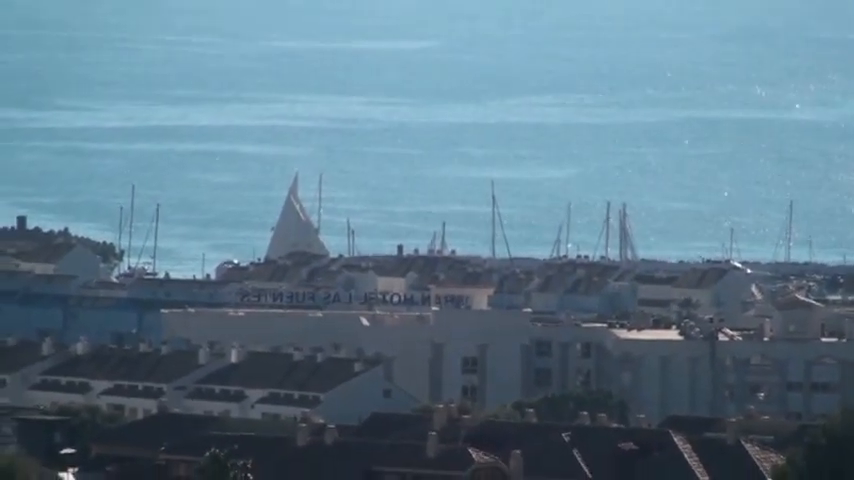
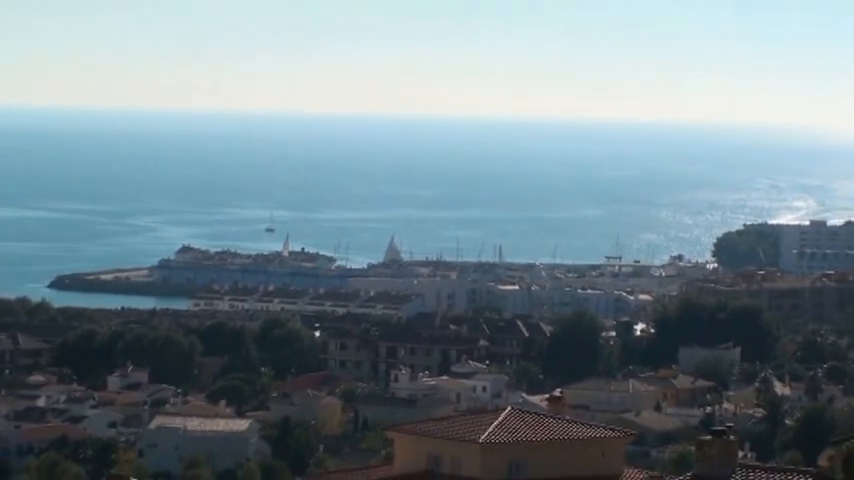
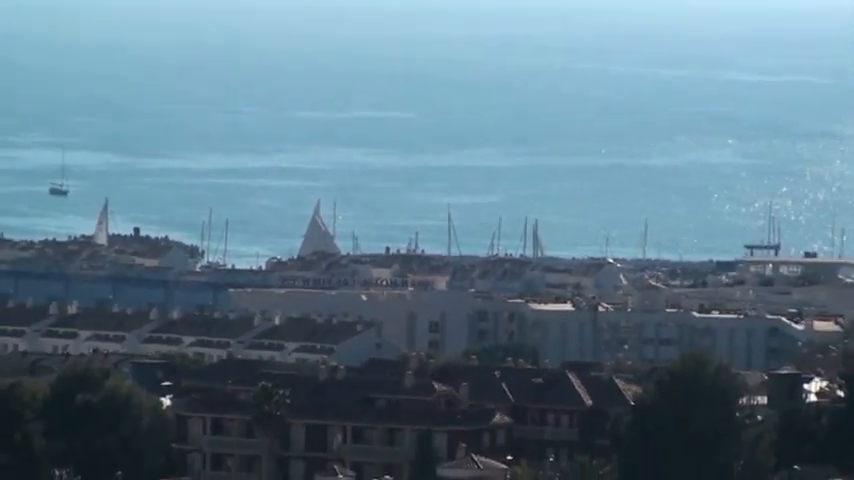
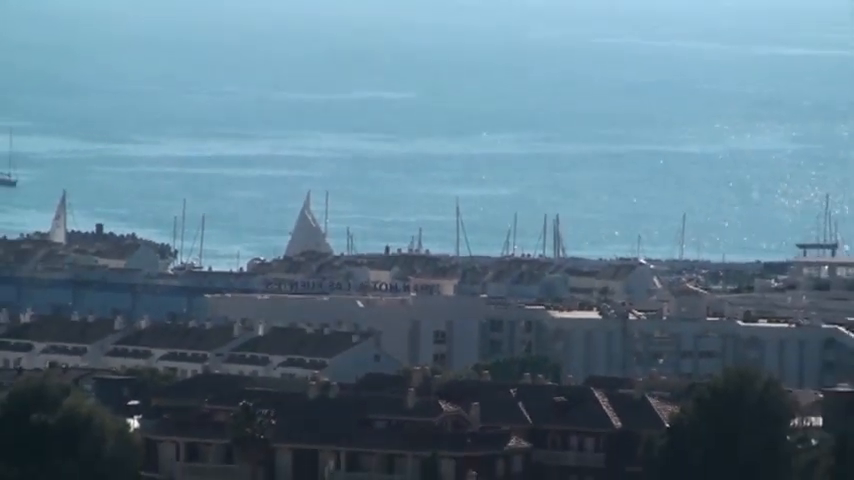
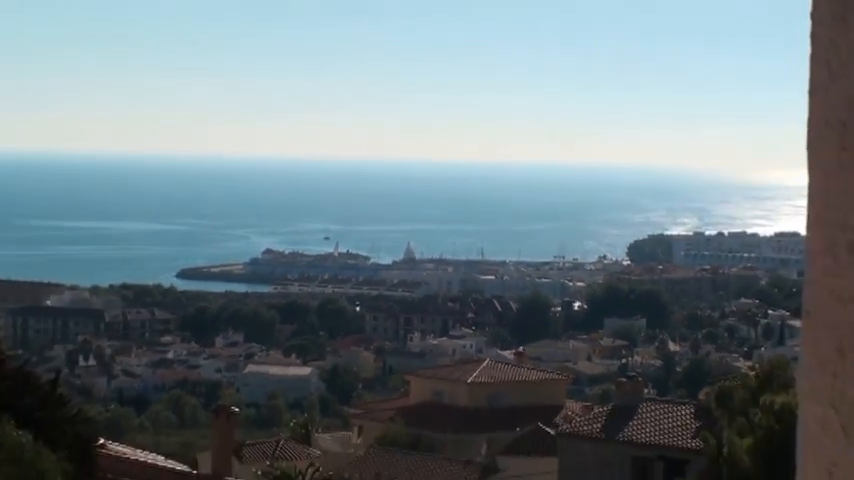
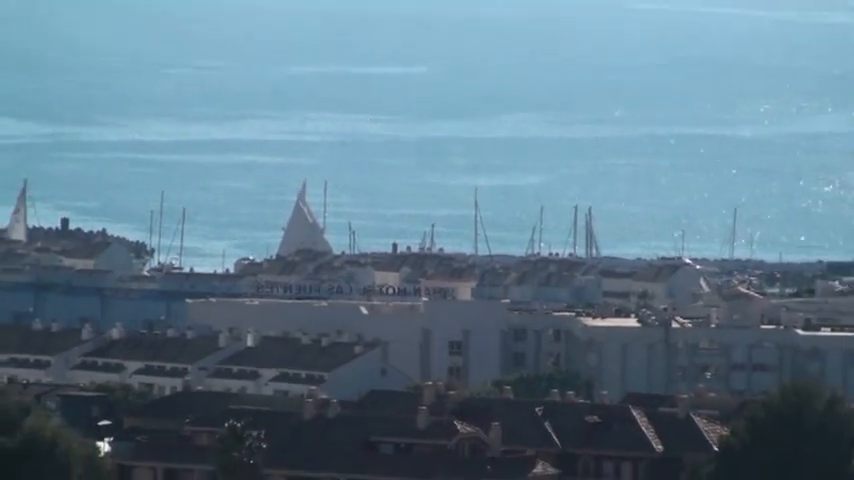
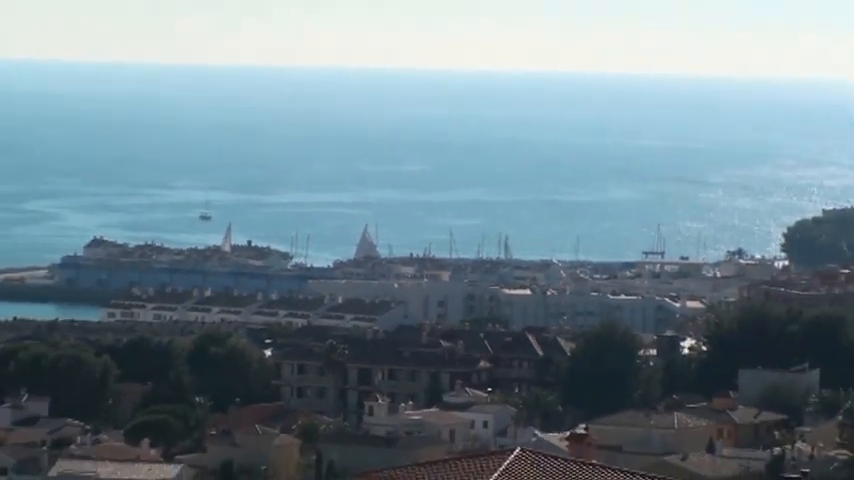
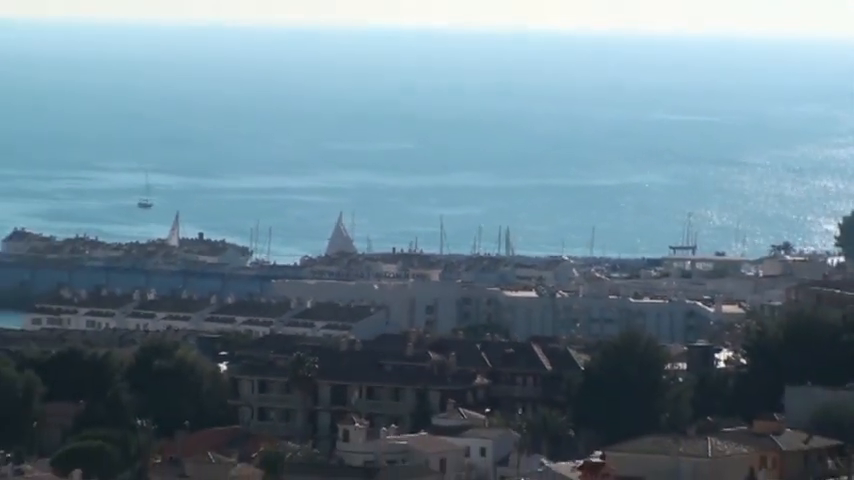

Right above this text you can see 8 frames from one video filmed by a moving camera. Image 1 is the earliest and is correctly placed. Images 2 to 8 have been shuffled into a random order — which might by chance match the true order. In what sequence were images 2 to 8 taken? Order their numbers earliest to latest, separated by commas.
6, 4, 3, 8, 7, 2, 5
